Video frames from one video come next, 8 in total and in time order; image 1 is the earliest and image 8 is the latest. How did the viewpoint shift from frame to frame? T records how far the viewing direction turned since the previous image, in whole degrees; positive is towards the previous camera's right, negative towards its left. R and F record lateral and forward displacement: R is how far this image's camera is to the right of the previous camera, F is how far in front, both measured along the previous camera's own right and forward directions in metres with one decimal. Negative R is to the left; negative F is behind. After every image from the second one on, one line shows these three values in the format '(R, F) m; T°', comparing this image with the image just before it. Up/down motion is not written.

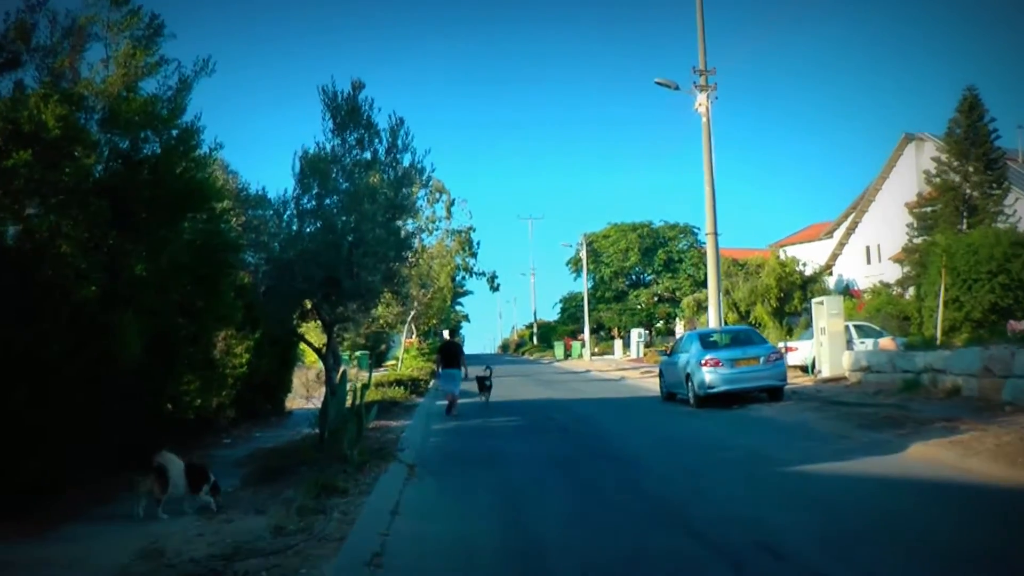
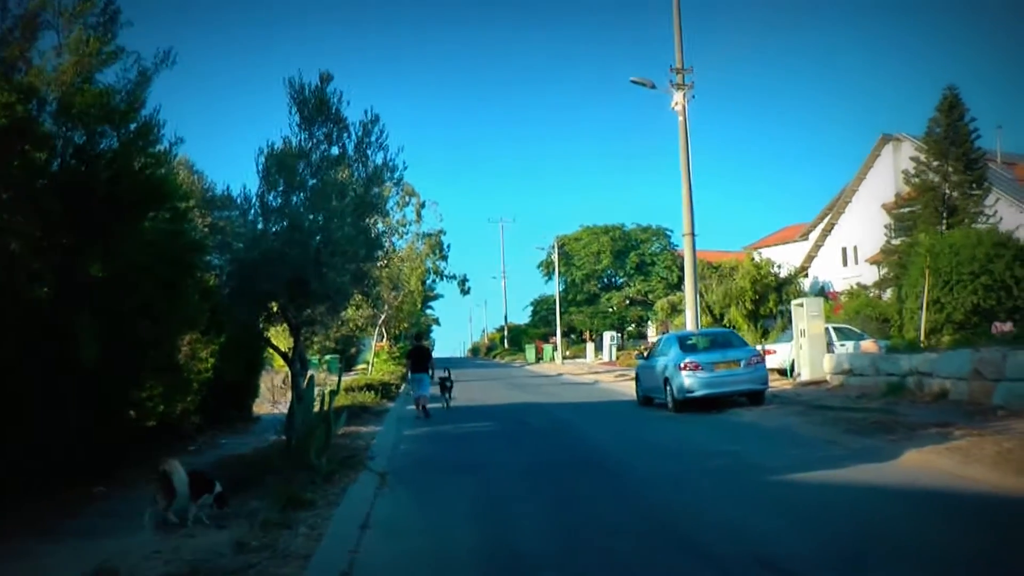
(-0.1, +0.6) m; +2°
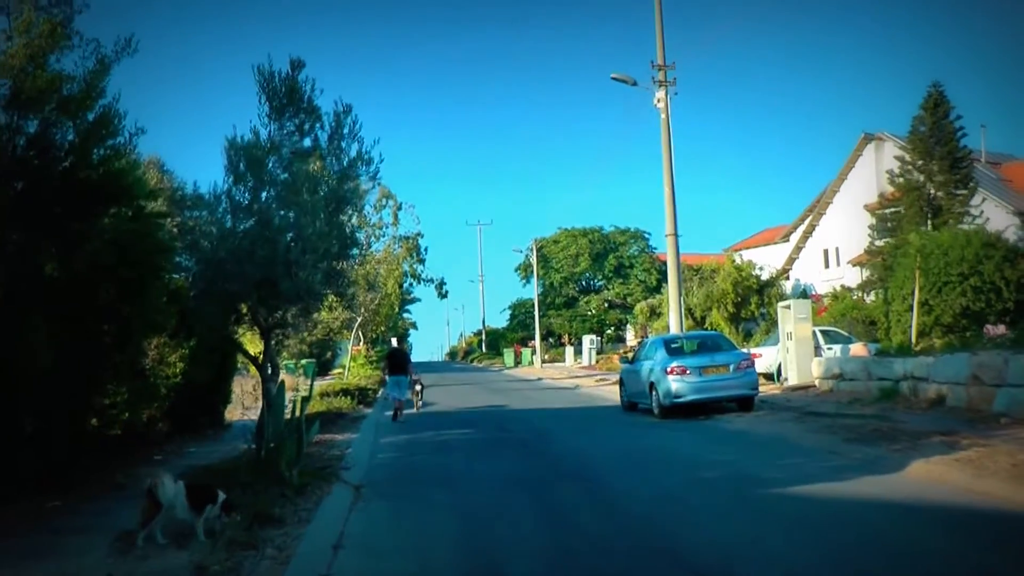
(-0.1, +0.7) m; +1°
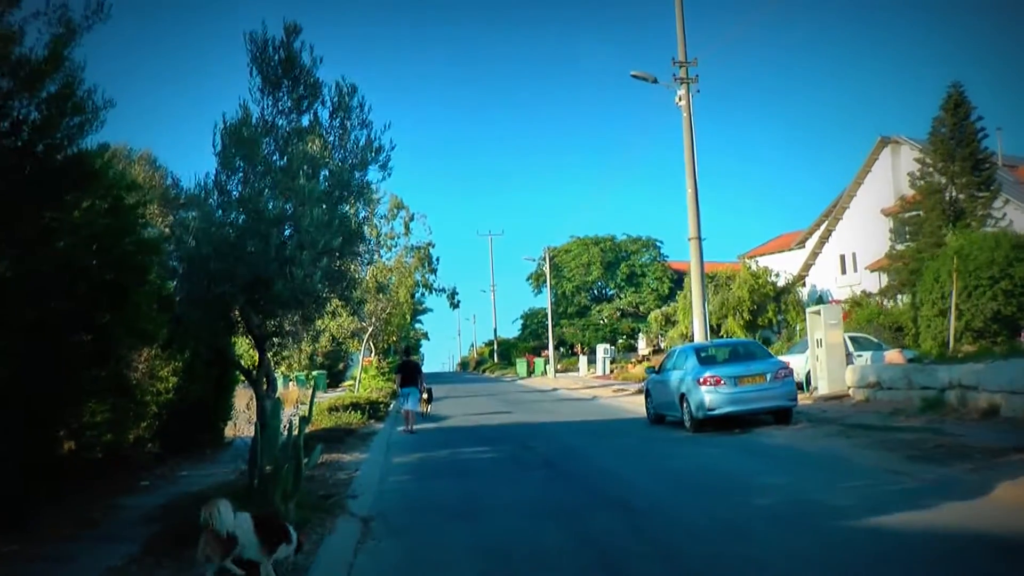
(-0.2, +1.1) m; 0°
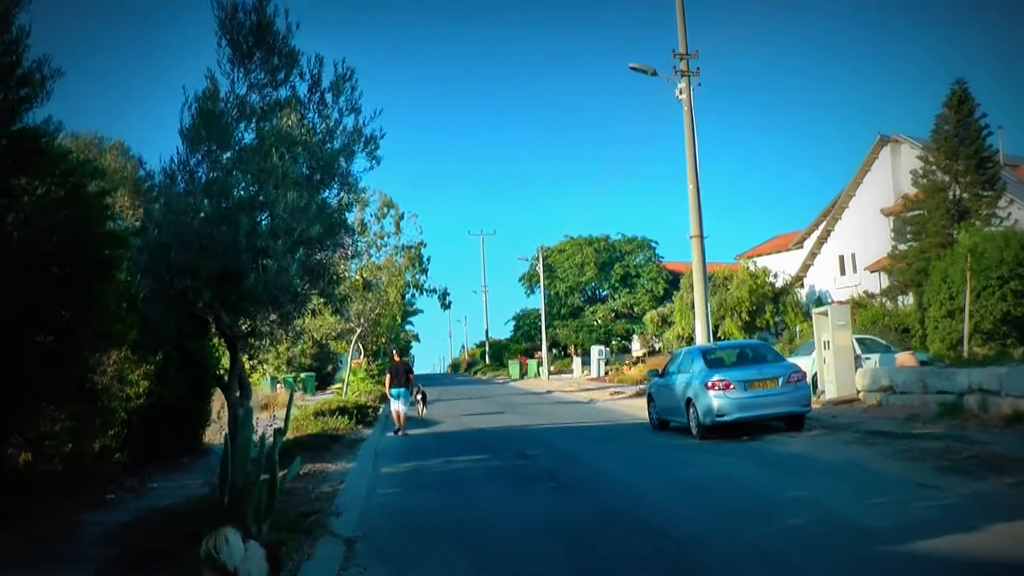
(-0.1, +0.9) m; +1°
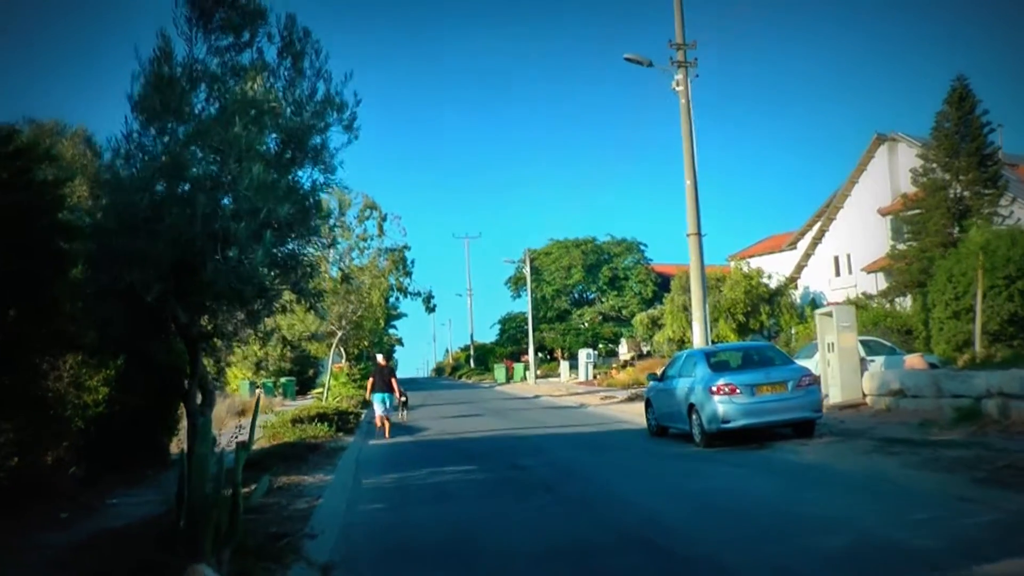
(-0.1, +1.0) m; +1°
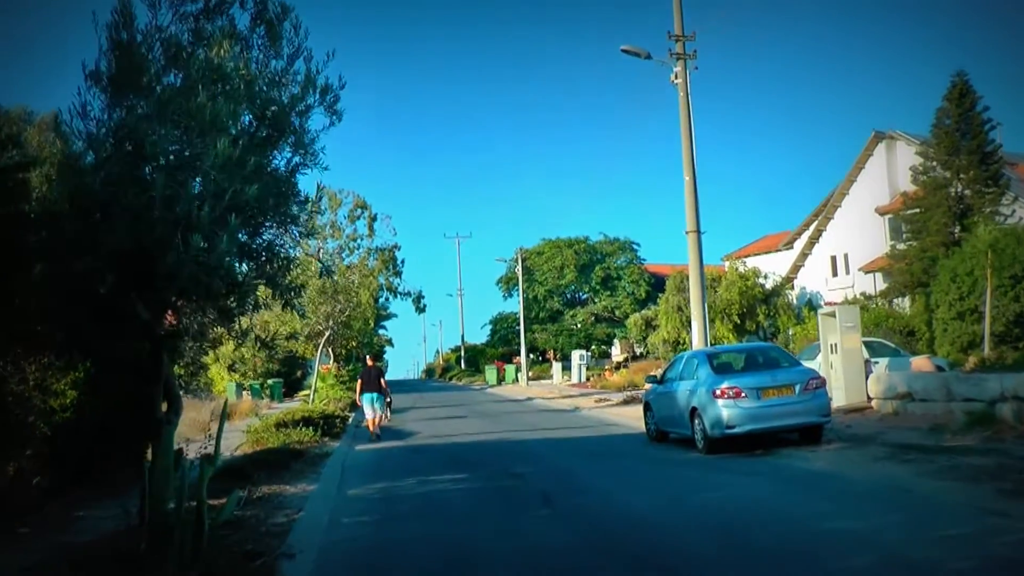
(0.0, +0.7) m; +1°
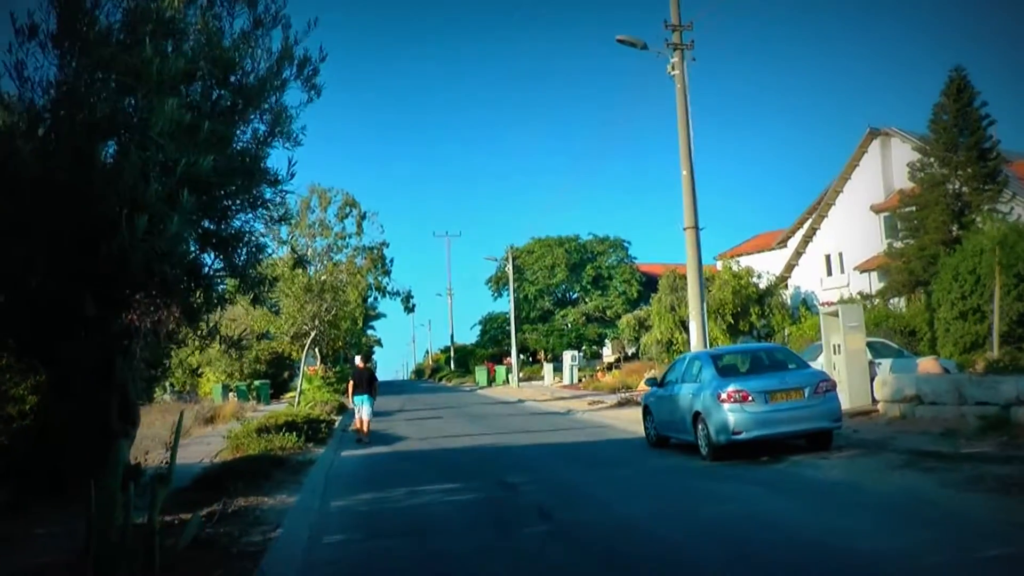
(-0.1, +0.7) m; +1°
